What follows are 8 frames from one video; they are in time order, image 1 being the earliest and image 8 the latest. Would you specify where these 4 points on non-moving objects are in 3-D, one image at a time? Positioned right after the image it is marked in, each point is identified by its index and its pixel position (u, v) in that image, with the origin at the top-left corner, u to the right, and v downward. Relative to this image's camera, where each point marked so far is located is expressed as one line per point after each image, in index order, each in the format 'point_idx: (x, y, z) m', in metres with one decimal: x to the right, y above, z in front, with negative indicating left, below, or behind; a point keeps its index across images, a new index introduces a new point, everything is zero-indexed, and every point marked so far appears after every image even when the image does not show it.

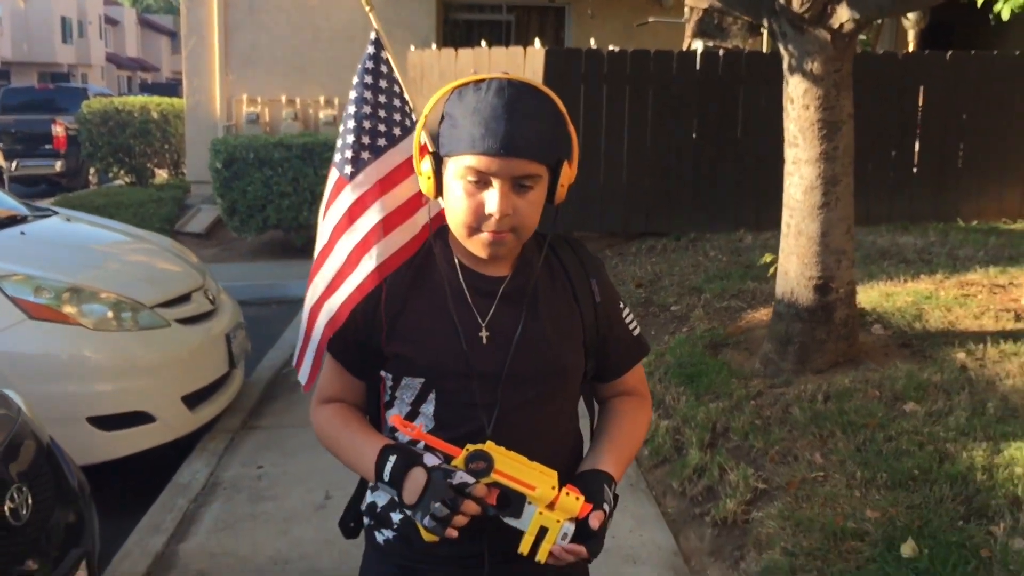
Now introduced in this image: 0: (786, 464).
0: (+1.1, -0.7, +3.8) m
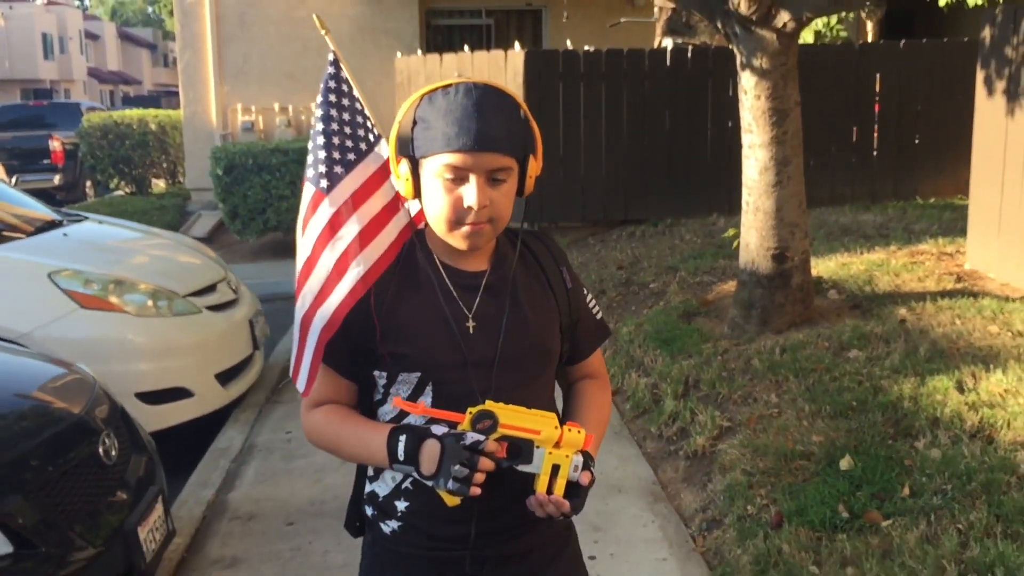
0: (+1.1, -0.5, +4.4) m
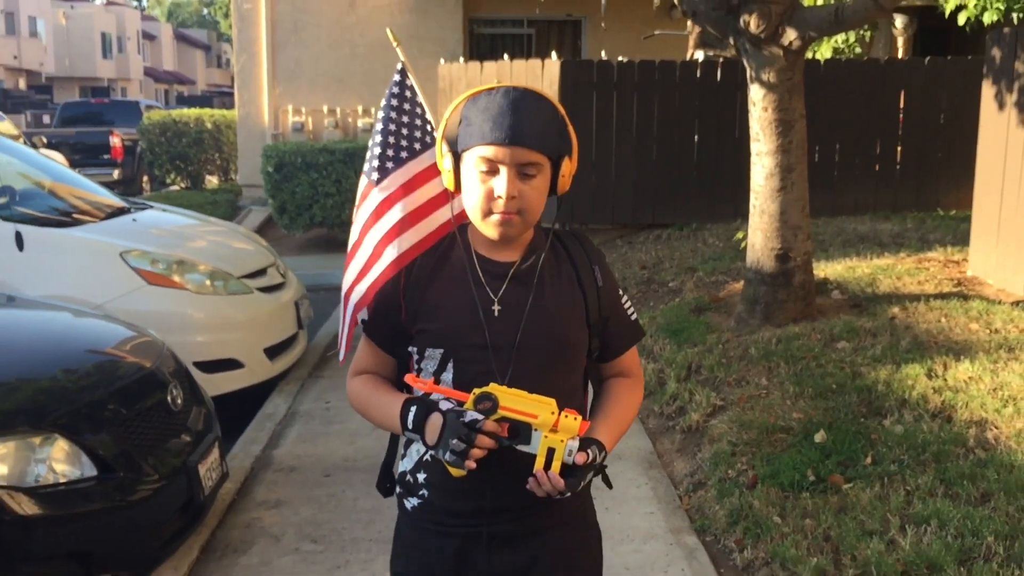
0: (+1.1, -0.5, +4.9) m
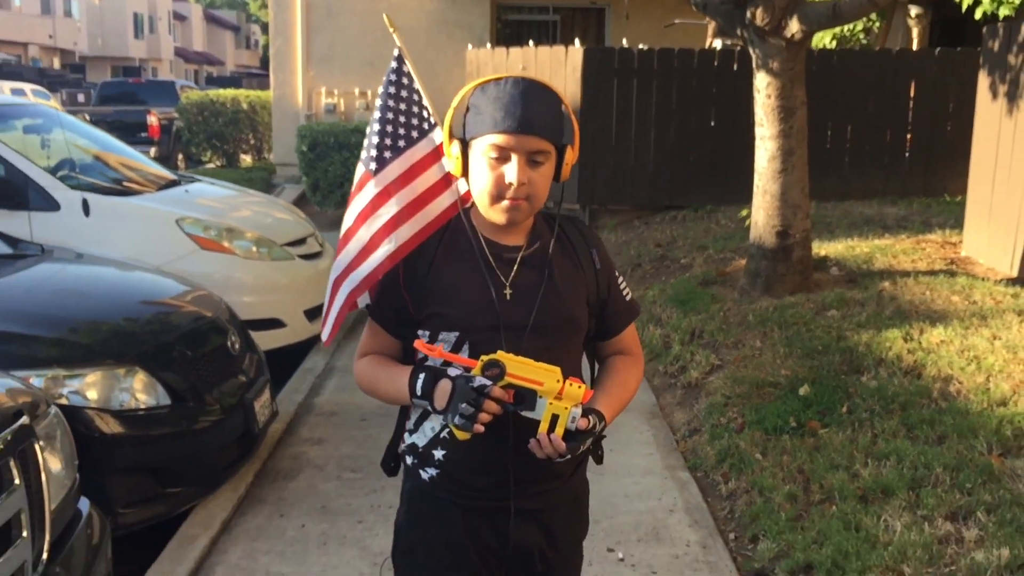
0: (+1.2, -0.3, +5.4) m
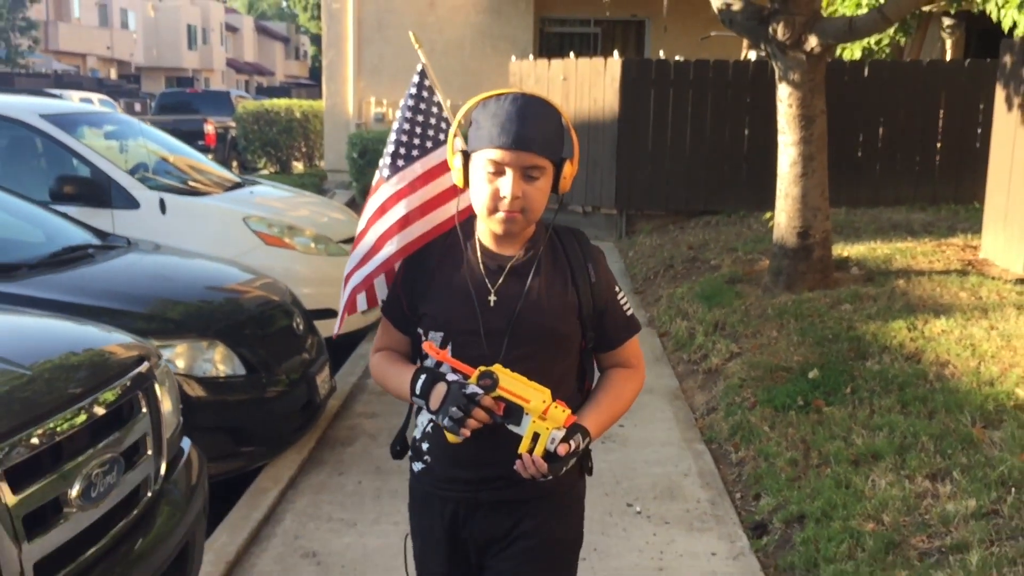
0: (+1.4, -0.3, +5.9) m
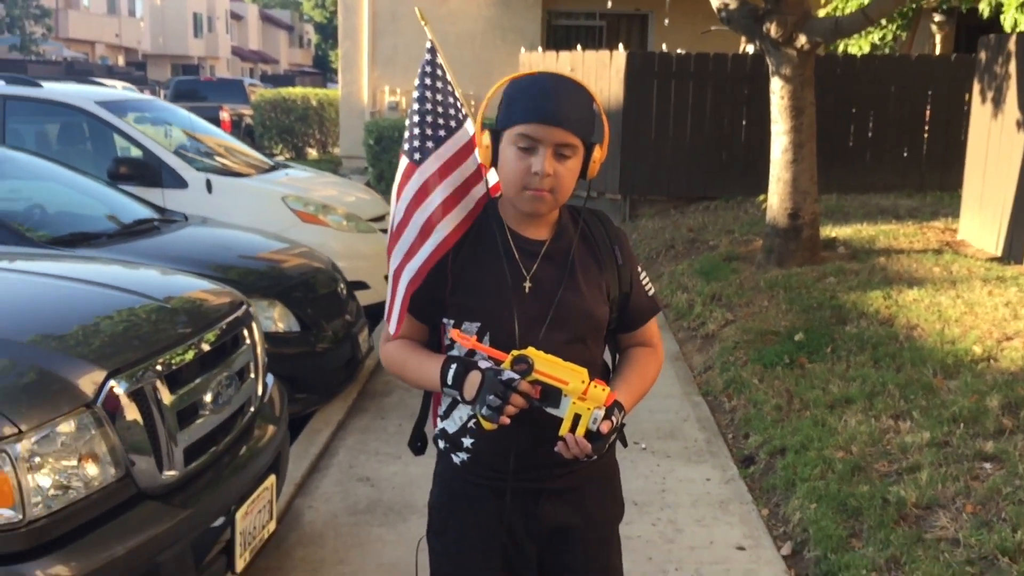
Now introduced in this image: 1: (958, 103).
0: (+1.5, -0.1, +6.5) m
1: (+5.3, +2.2, +11.8) m
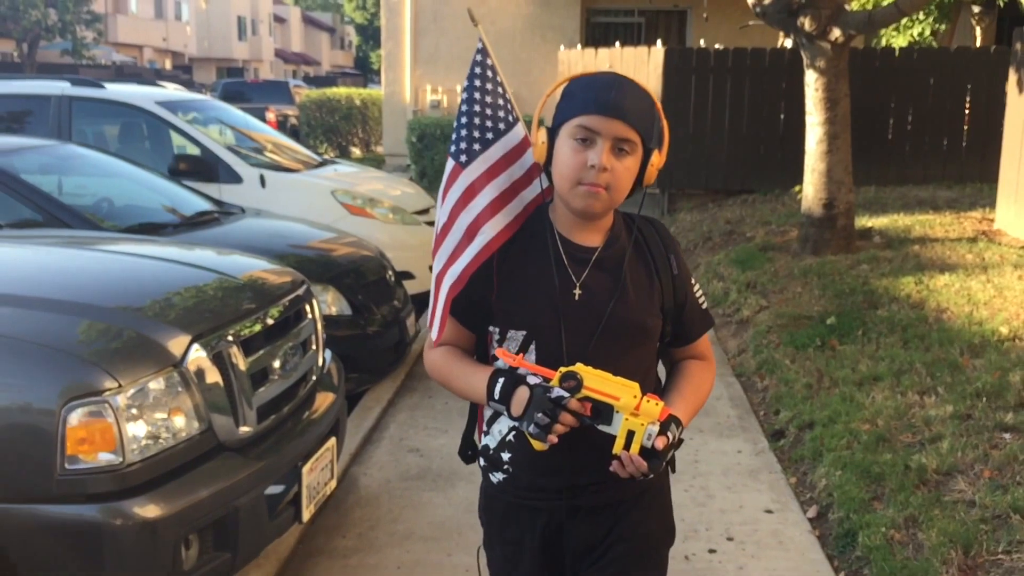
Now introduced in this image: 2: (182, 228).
0: (+1.8, 0.0, +6.7) m
1: (+5.8, +2.3, +11.8) m
2: (-2.0, +0.4, +5.8) m
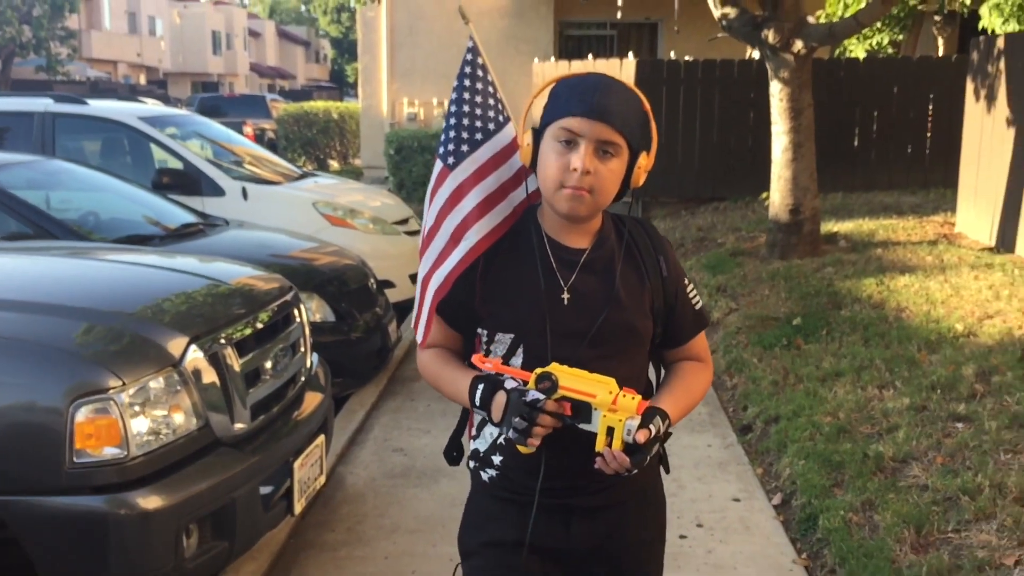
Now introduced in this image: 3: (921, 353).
0: (+1.7, -0.1, +6.9) m
1: (+5.5, +2.3, +12.1) m
2: (-2.1, +0.3, +6.0) m
3: (+2.1, -0.3, +5.1) m
